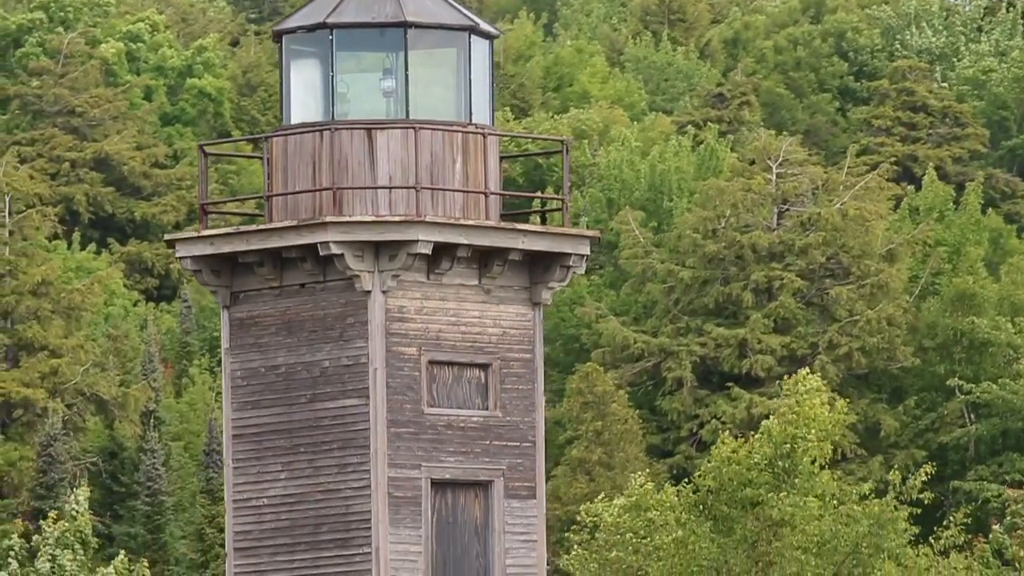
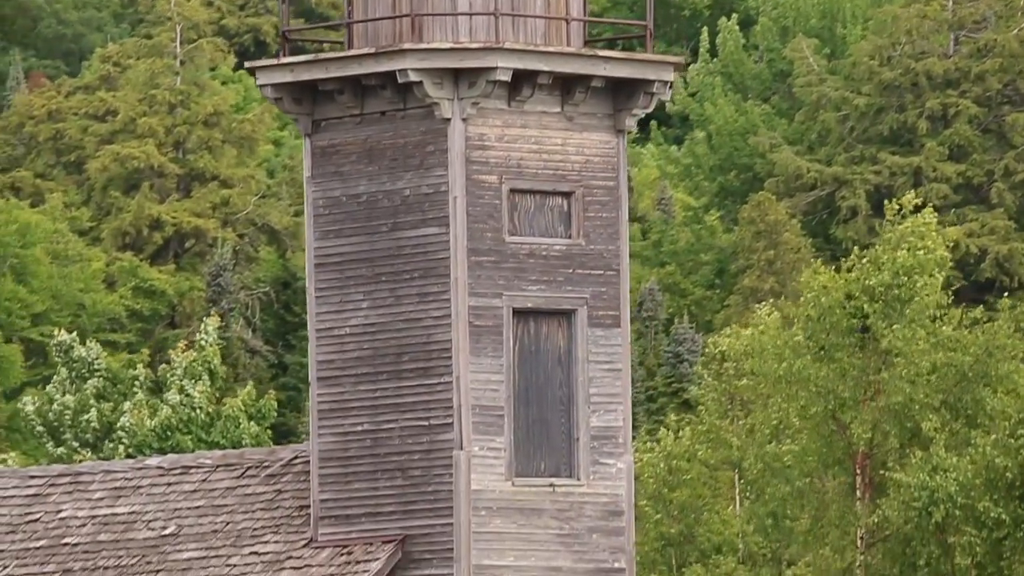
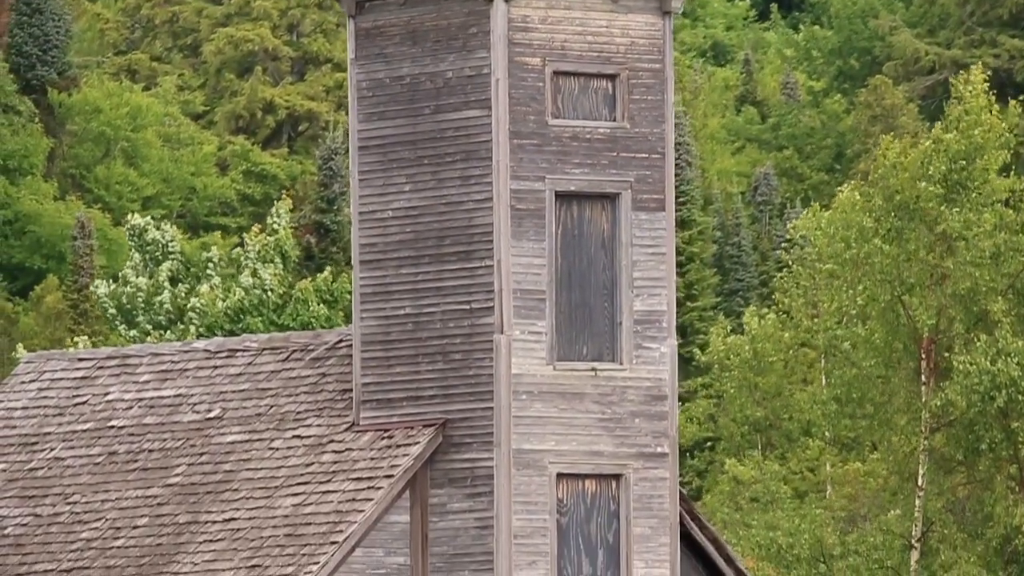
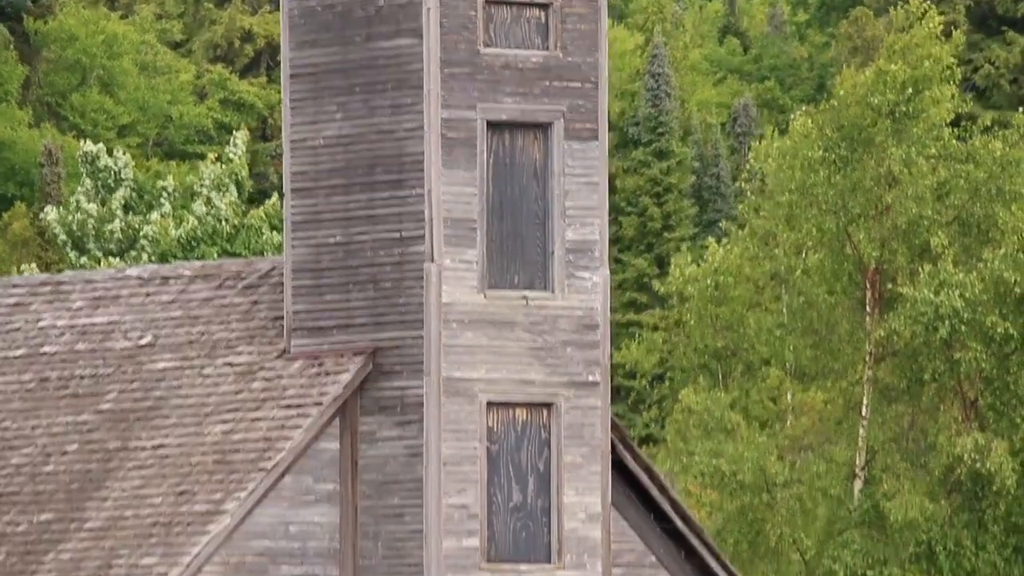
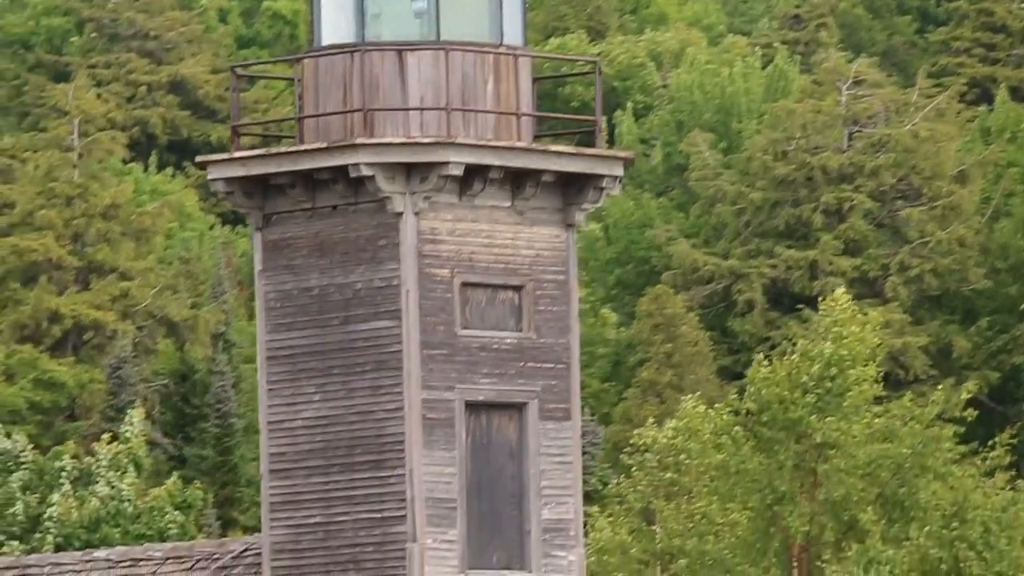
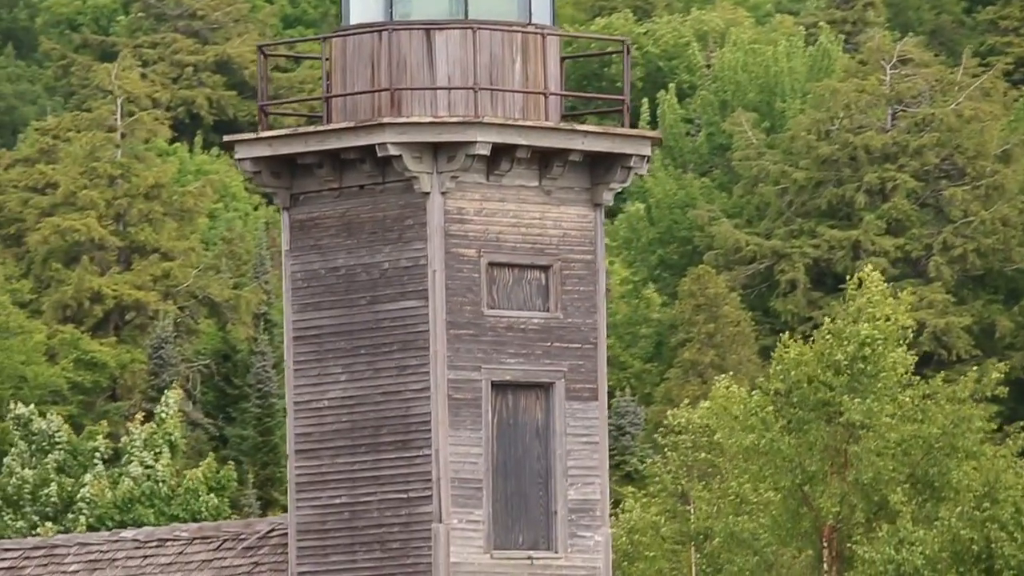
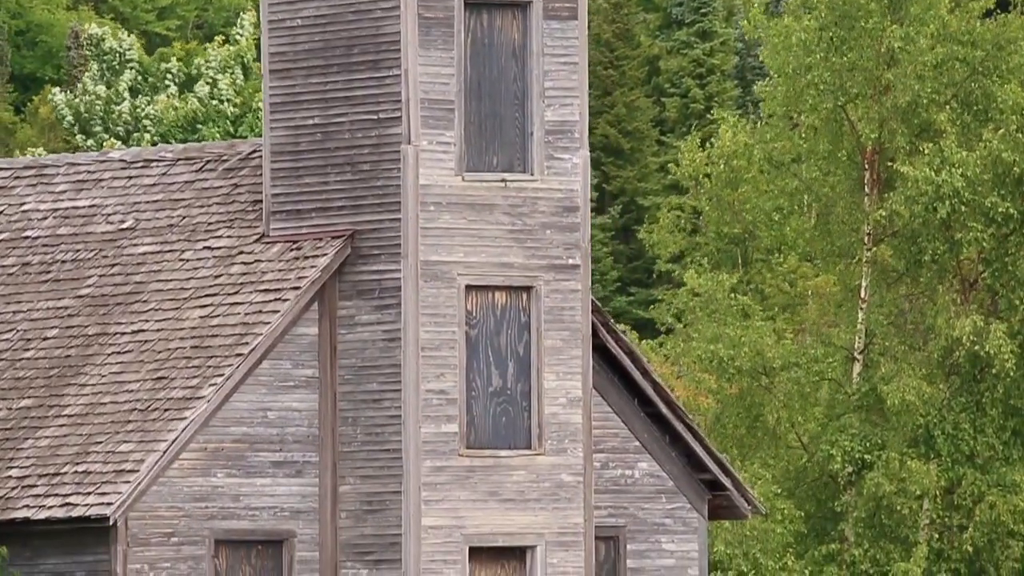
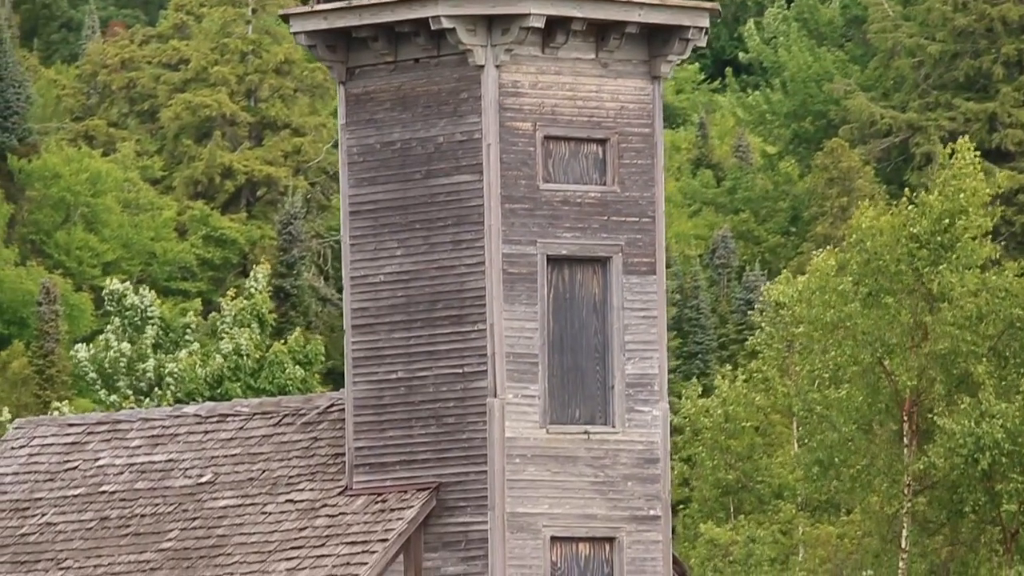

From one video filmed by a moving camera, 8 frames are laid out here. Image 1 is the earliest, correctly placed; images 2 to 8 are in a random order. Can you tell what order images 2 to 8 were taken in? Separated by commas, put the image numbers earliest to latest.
5, 6, 2, 8, 3, 4, 7
